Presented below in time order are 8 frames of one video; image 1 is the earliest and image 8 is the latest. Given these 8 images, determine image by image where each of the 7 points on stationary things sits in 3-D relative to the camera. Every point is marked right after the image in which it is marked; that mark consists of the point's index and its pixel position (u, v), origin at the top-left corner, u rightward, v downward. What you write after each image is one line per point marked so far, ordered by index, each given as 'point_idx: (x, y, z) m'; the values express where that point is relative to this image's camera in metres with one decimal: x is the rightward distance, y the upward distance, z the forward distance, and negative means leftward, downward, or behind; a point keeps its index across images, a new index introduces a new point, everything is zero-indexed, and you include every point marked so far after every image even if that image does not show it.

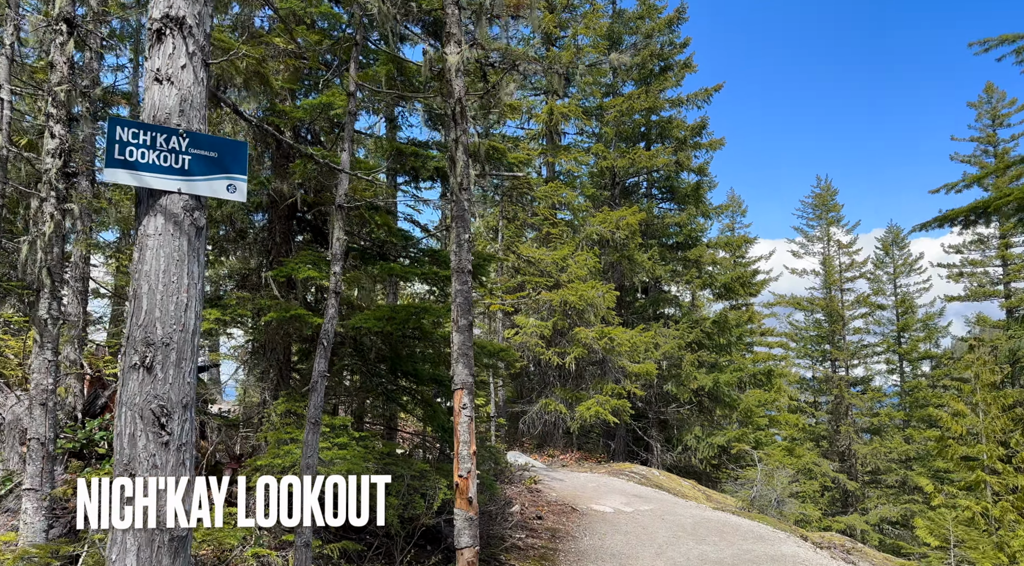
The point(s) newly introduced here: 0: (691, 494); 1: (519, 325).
0: (+3.5, -4.2, +13.7) m
1: (+0.2, -1.0, +16.3) m
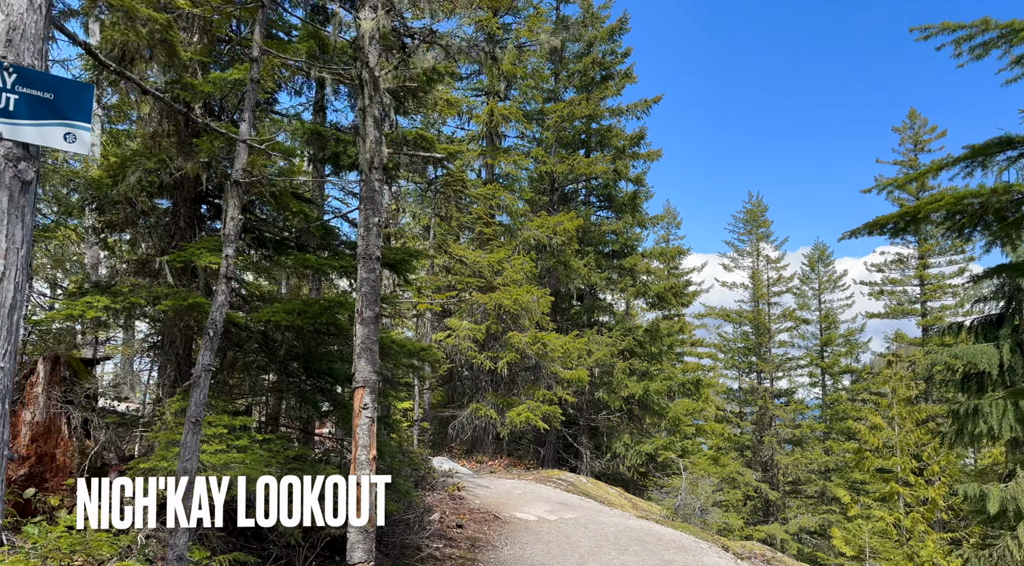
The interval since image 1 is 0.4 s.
0: (+2.1, -4.3, +13.6) m
1: (-1.4, -1.0, +16.0) m
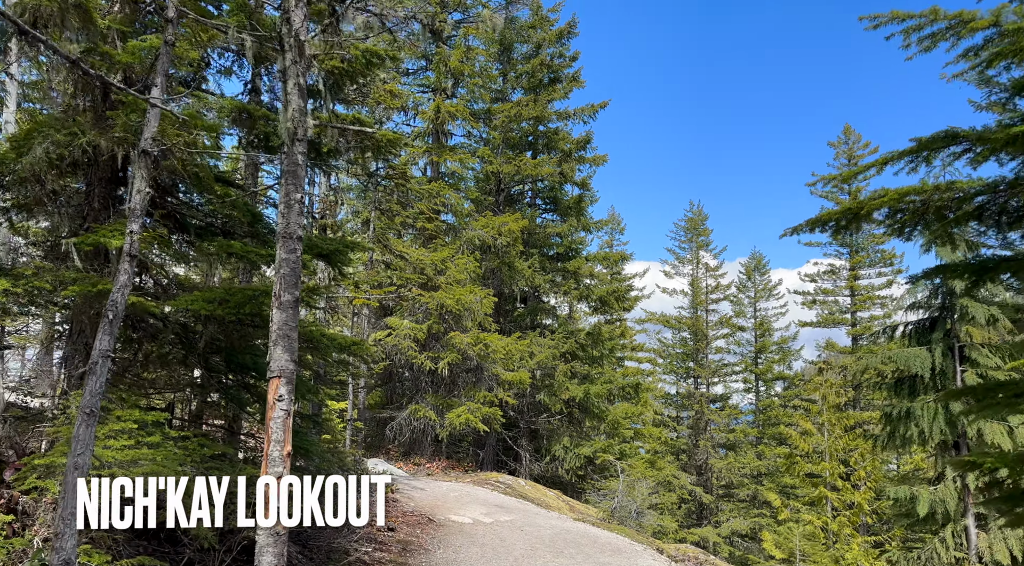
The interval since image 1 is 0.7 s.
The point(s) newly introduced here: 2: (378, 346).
0: (+0.8, -4.3, +13.5) m
1: (-2.7, -1.0, +15.6) m
2: (-3.0, -1.4, +15.5) m
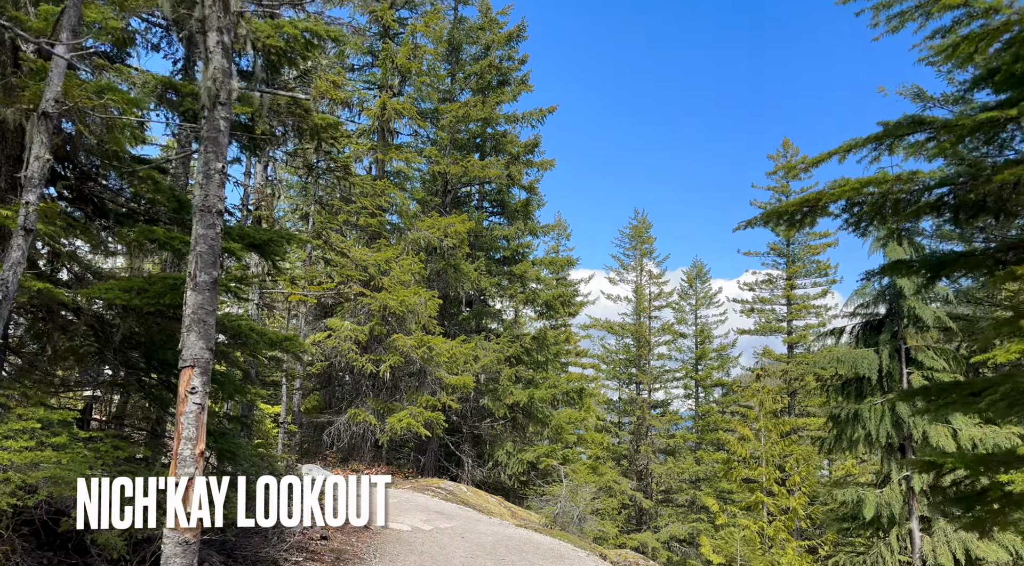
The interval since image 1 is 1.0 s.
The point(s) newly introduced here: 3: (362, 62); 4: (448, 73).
0: (-0.3, -4.4, +13.3) m
1: (-3.9, -1.0, +15.1) m
2: (-4.2, -1.4, +15.0) m
3: (-3.8, +5.5, +17.4) m
4: (-1.7, +5.7, +18.9) m
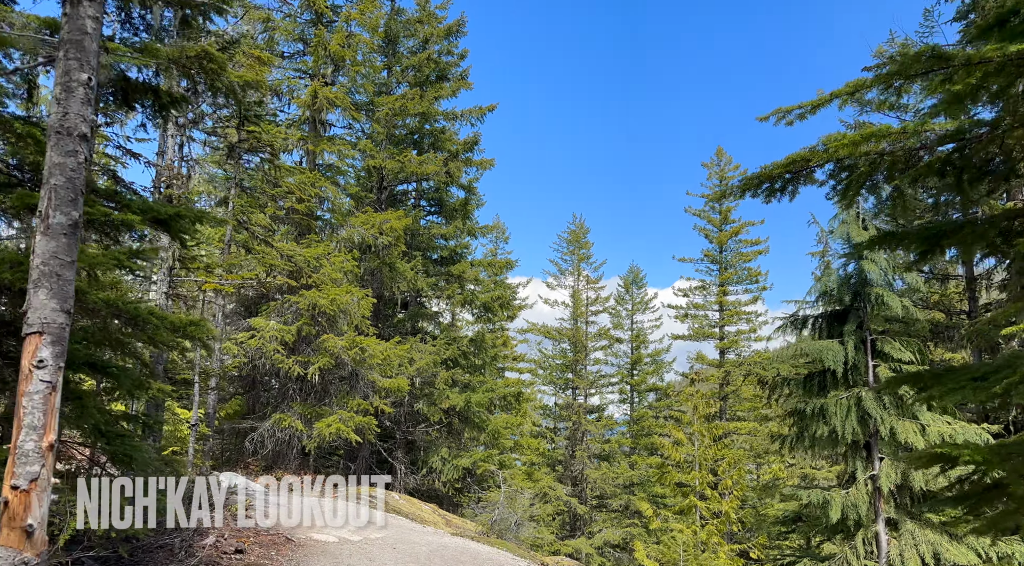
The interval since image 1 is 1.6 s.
0: (-1.5, -4.3, +12.7) m
1: (-5.3, -0.9, +14.2) m
2: (-5.5, -1.3, +14.1) m
3: (-5.2, +5.6, +16.5) m
4: (-3.3, +5.7, +18.2) m
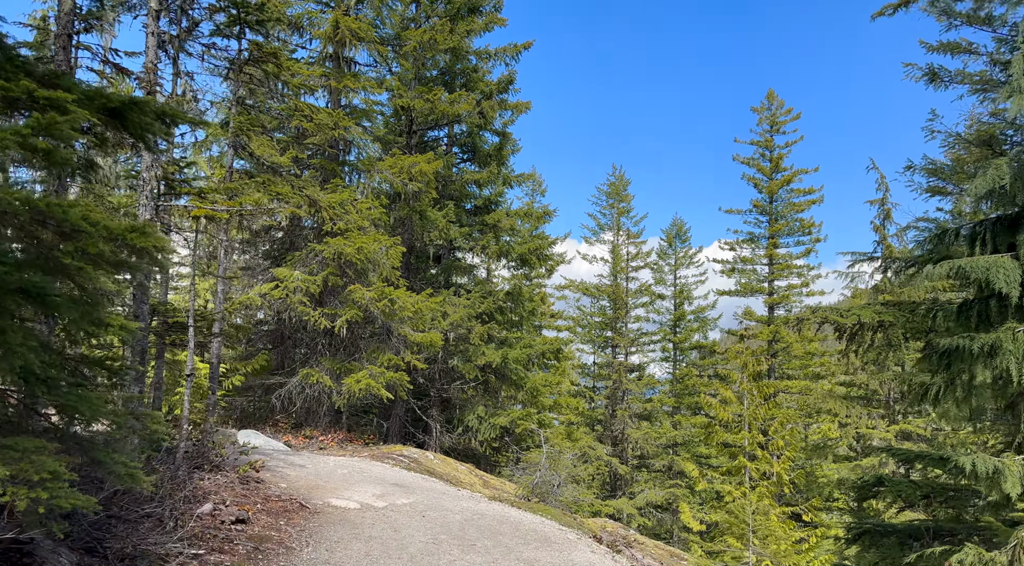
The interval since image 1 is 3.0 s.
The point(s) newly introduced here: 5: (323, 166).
0: (-0.8, -3.4, +11.9) m
1: (-4.5, +0.1, +13.4) m
2: (-4.8, -0.3, +13.3) m
3: (-4.4, +6.7, +15.4) m
4: (-2.4, +6.9, +17.0) m
5: (-4.0, +2.5, +14.7) m
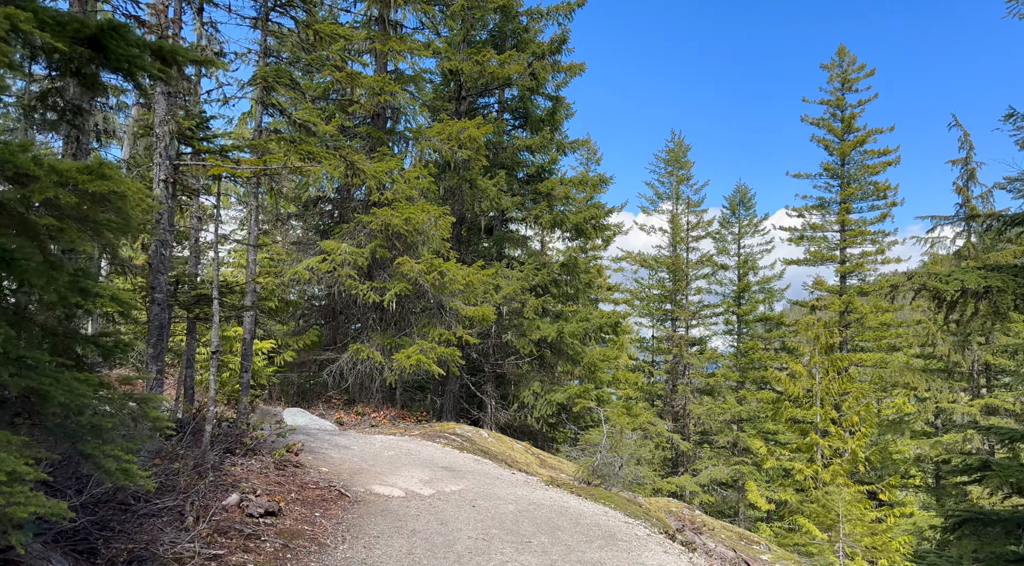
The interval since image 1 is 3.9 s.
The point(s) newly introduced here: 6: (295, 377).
0: (+0.2, -2.9, +11.3) m
1: (-3.5, +0.6, +13.0) m
2: (-3.8, +0.1, +13.0) m
3: (-3.3, +7.3, +14.7) m
4: (-1.2, +7.6, +16.1) m
5: (-2.9, +3.1, +14.2) m
6: (-4.6, -2.0, +14.7) m
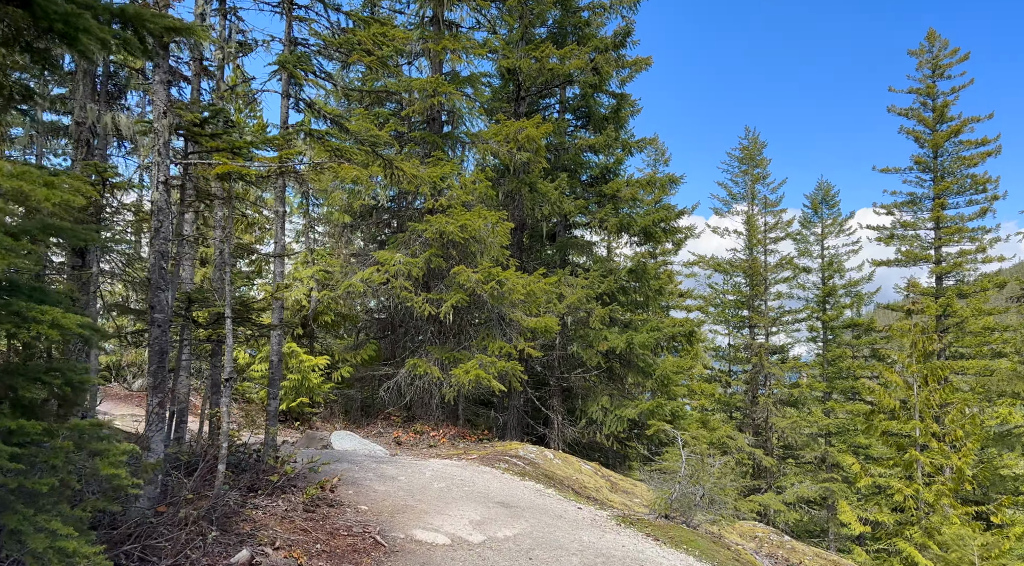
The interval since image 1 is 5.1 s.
0: (+1.2, -3.0, +10.4) m
1: (-2.3, +0.4, +12.4) m
2: (-2.6, -0.1, +12.4) m
3: (-2.1, +7.0, +14.2) m
4: (+0.1, +7.4, +15.4) m
5: (-1.7, +2.8, +13.6) m
6: (-3.3, -2.3, +14.2) m
